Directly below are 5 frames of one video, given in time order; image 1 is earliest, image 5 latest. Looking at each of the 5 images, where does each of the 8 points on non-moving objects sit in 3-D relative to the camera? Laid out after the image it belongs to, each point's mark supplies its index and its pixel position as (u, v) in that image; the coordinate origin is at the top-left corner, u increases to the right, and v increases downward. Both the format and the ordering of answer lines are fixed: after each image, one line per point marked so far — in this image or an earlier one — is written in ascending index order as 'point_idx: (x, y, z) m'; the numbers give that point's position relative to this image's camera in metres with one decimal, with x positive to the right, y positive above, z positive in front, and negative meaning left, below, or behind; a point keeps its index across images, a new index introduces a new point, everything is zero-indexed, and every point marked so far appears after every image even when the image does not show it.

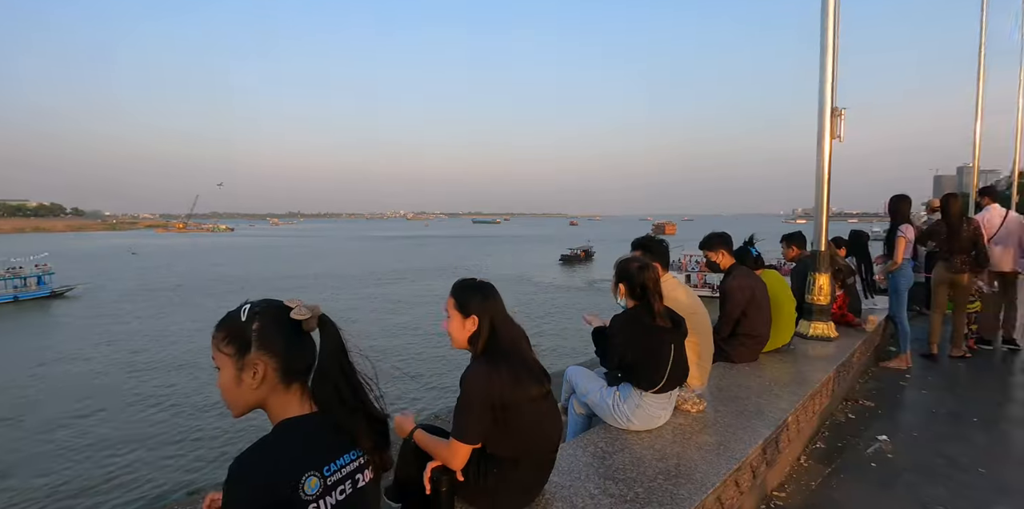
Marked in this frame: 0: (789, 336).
0: (+2.3, -0.7, +4.4) m
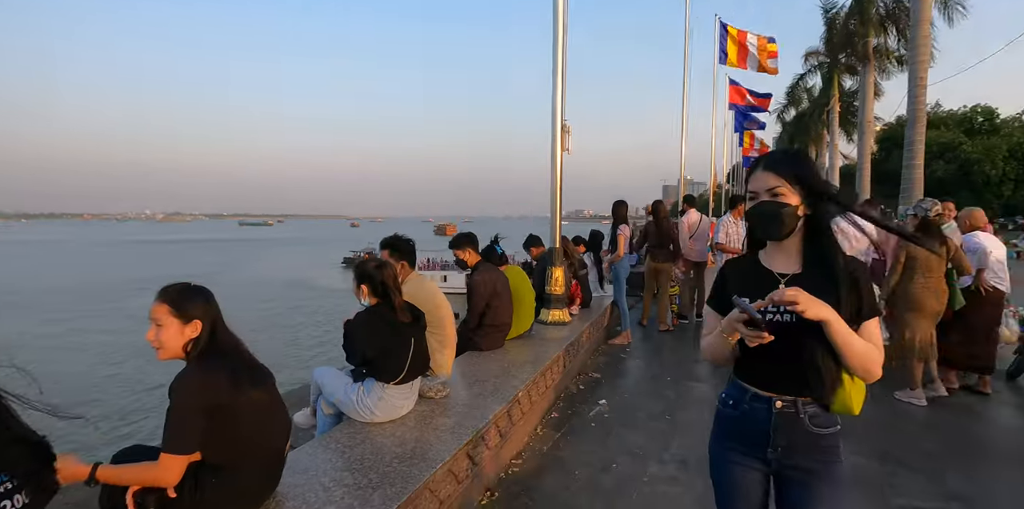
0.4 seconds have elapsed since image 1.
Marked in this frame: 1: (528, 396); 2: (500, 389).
0: (+0.1, -0.7, +5.0) m
1: (+0.1, -1.2, +4.1) m
2: (-0.1, -1.1, +3.9) m
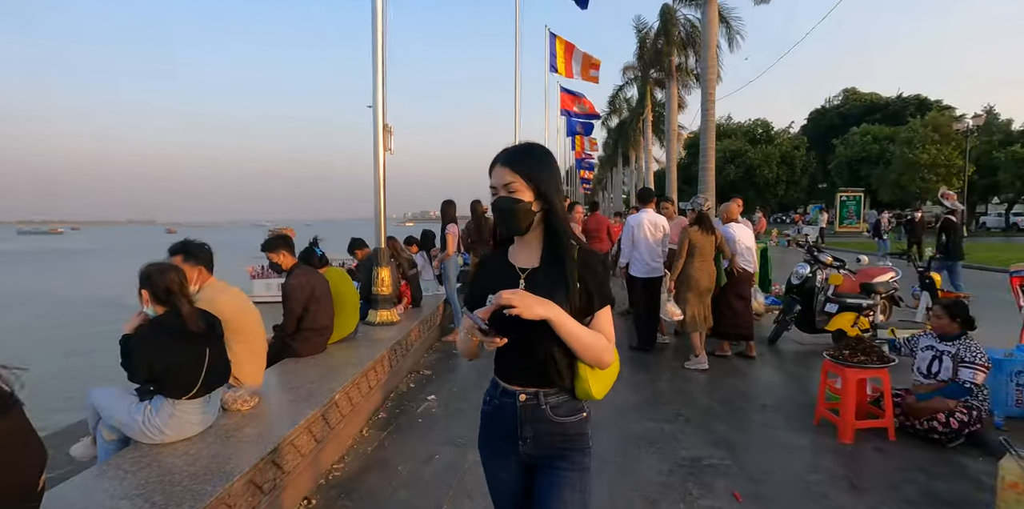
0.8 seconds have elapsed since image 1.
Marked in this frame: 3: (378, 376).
0: (-1.6, -0.7, +4.9) m
1: (-1.4, -1.2, +4.0) m
2: (-1.5, -1.1, +3.8) m
3: (-1.2, -1.1, +4.6) m
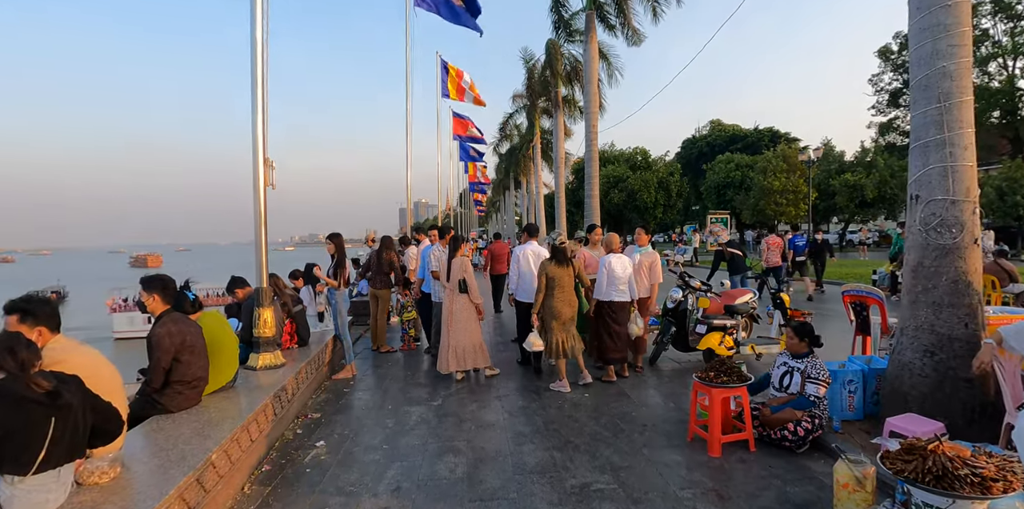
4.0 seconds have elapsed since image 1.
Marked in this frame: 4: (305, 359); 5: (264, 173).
0: (-2.6, -1.1, +4.6) m
1: (-2.2, -1.5, +3.8) m
2: (-2.3, -1.4, +3.5) m
3: (-2.2, -1.5, +4.3) m
4: (-2.4, -1.2, +5.8) m
5: (-2.7, +0.9, +5.4) m
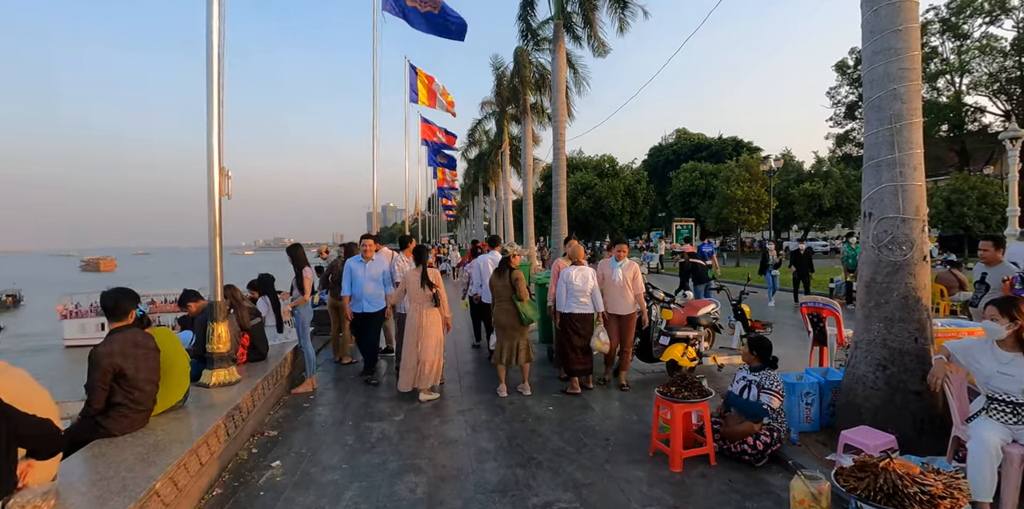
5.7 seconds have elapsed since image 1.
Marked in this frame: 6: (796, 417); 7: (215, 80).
0: (-2.9, -1.2, +4.4) m
1: (-2.5, -1.7, +3.6) m
2: (-2.6, -1.6, +3.3) m
3: (-2.5, -1.6, +4.1) m
4: (-2.8, -1.4, +5.6) m
5: (-3.1, +0.8, +5.2) m
6: (+2.6, -1.5, +4.4) m
7: (-3.1, +1.8, +5.2) m
